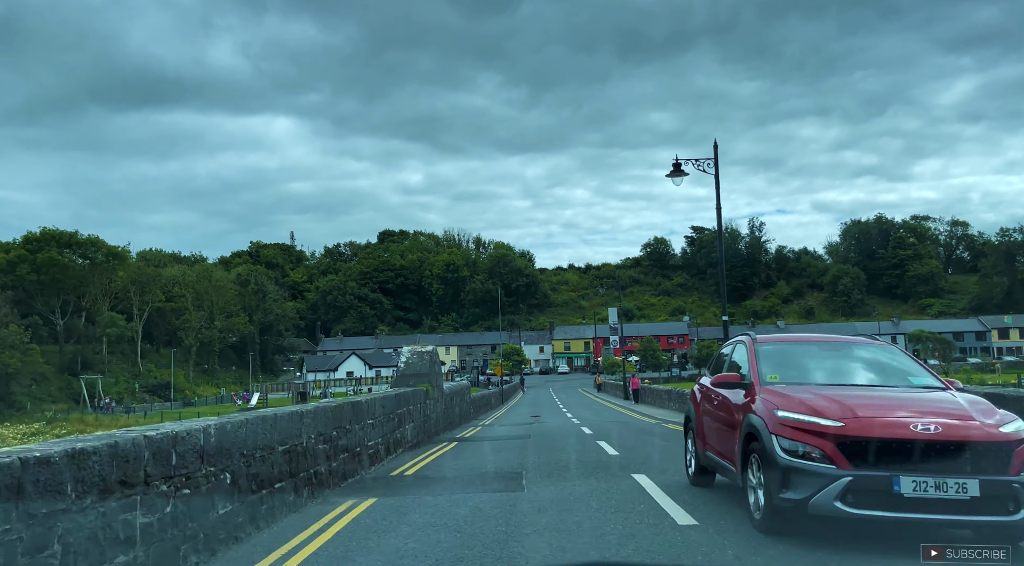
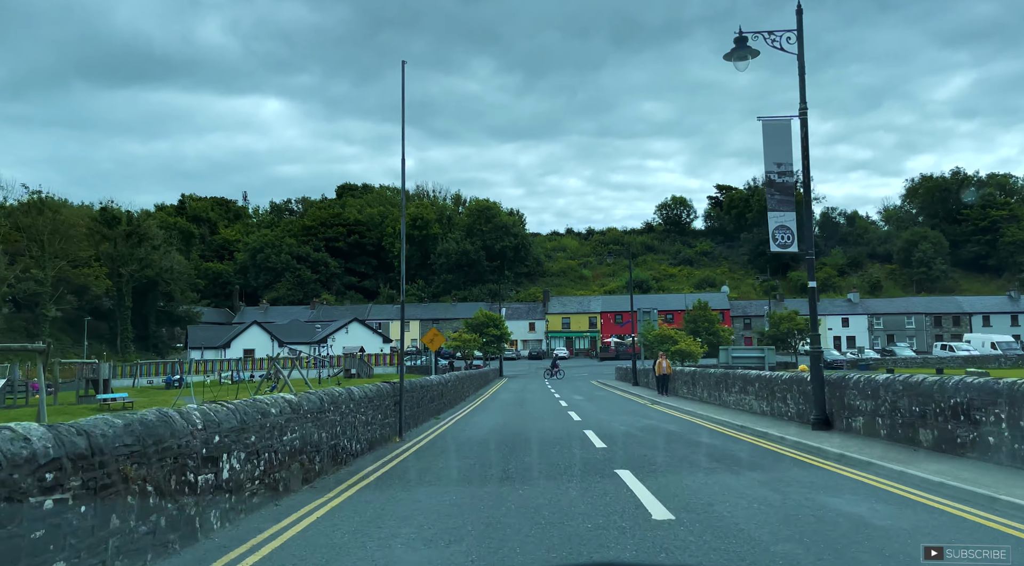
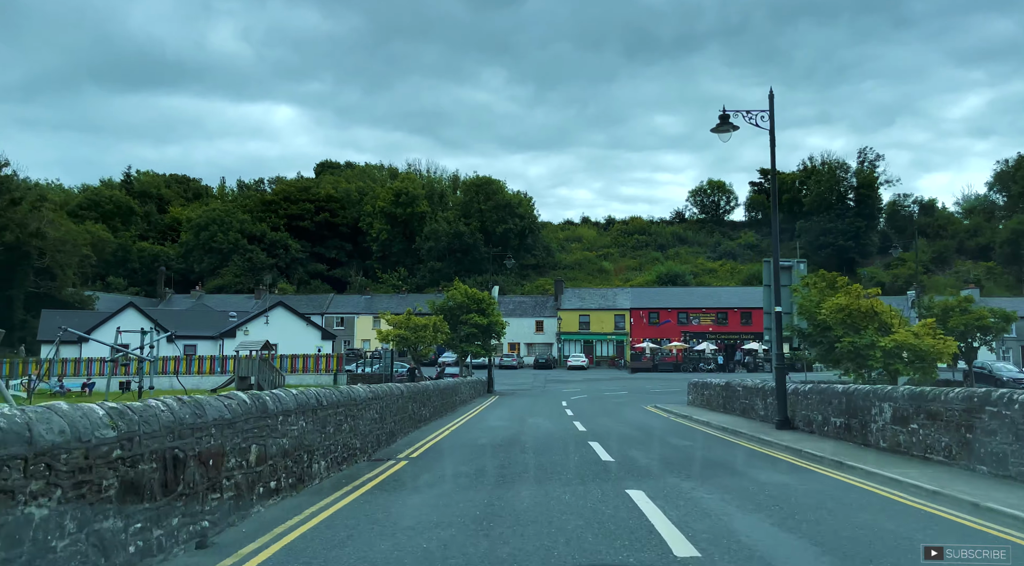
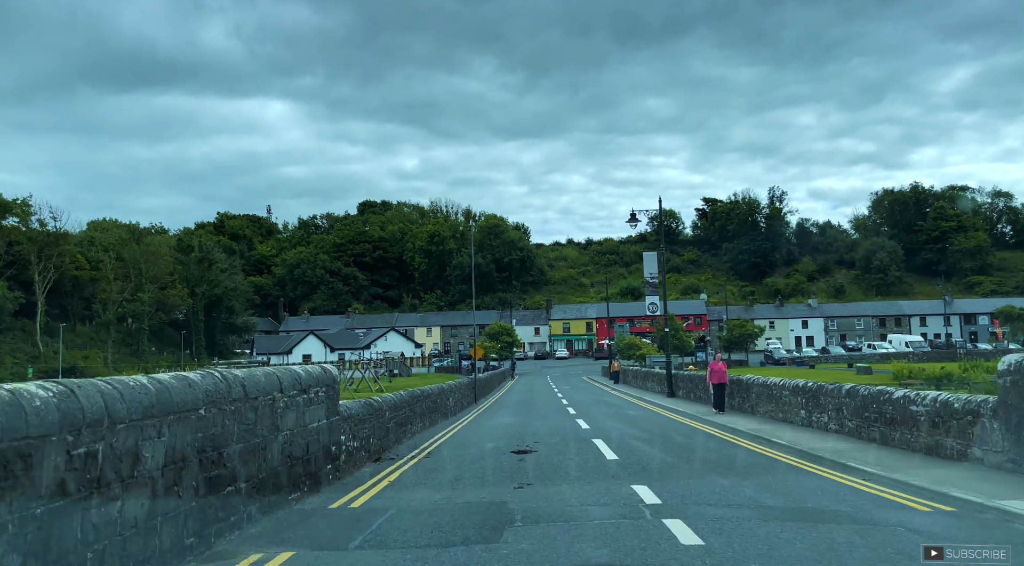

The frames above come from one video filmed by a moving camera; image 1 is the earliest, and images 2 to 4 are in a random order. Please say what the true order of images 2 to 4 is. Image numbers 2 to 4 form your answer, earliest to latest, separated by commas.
4, 2, 3
